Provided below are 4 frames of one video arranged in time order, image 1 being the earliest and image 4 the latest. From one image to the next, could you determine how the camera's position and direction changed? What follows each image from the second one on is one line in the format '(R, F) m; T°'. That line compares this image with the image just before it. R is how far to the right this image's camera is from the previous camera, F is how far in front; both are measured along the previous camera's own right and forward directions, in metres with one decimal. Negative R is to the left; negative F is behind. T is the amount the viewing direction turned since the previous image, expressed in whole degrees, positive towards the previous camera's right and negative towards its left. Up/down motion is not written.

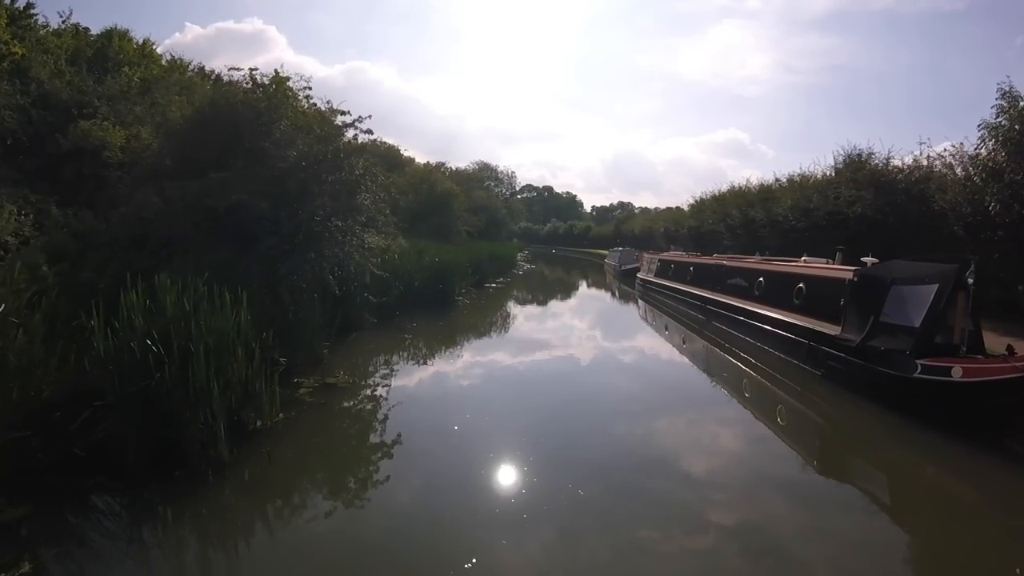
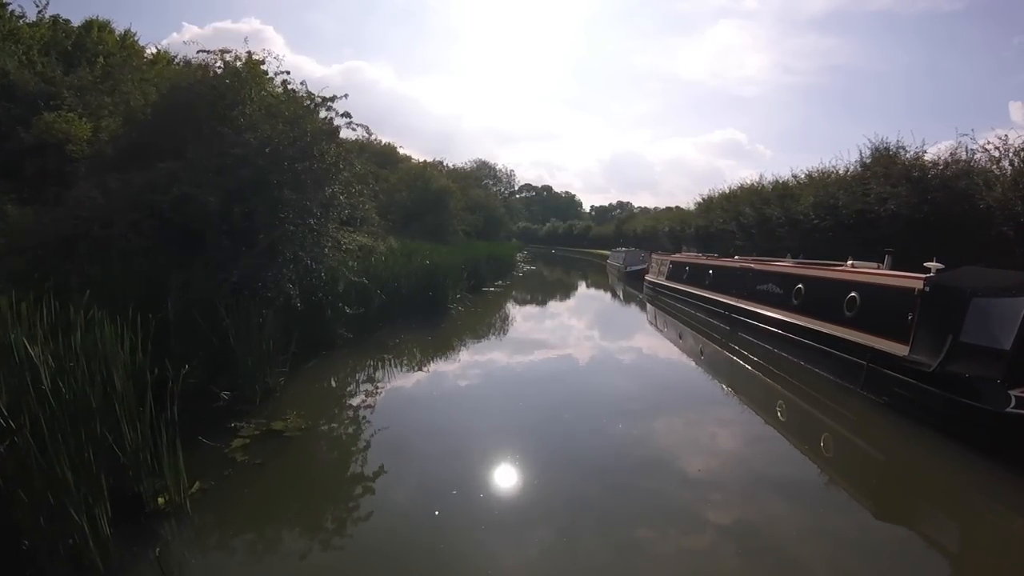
(0.0, +0.8) m; 0°
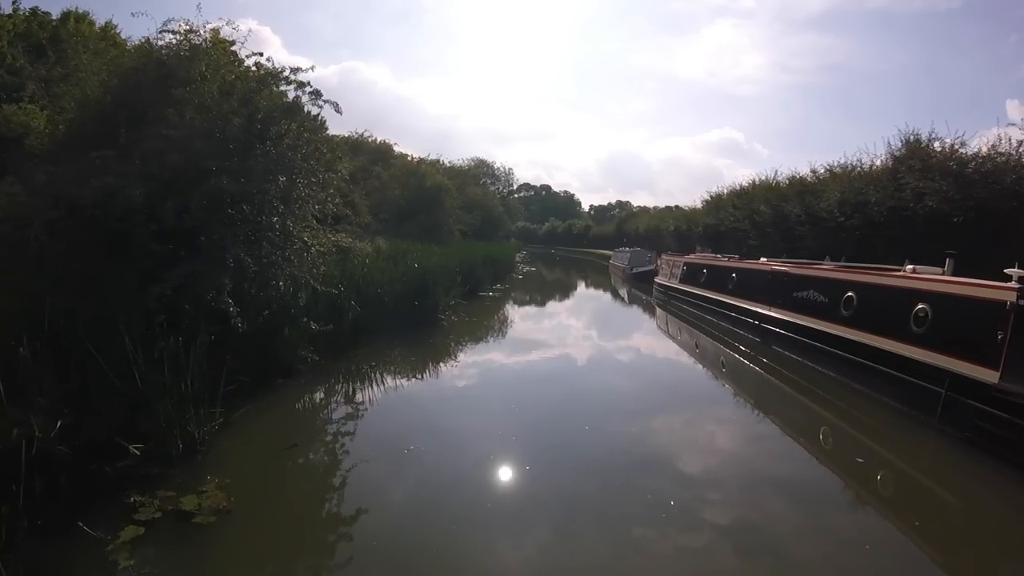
(0.0, +0.8) m; 0°
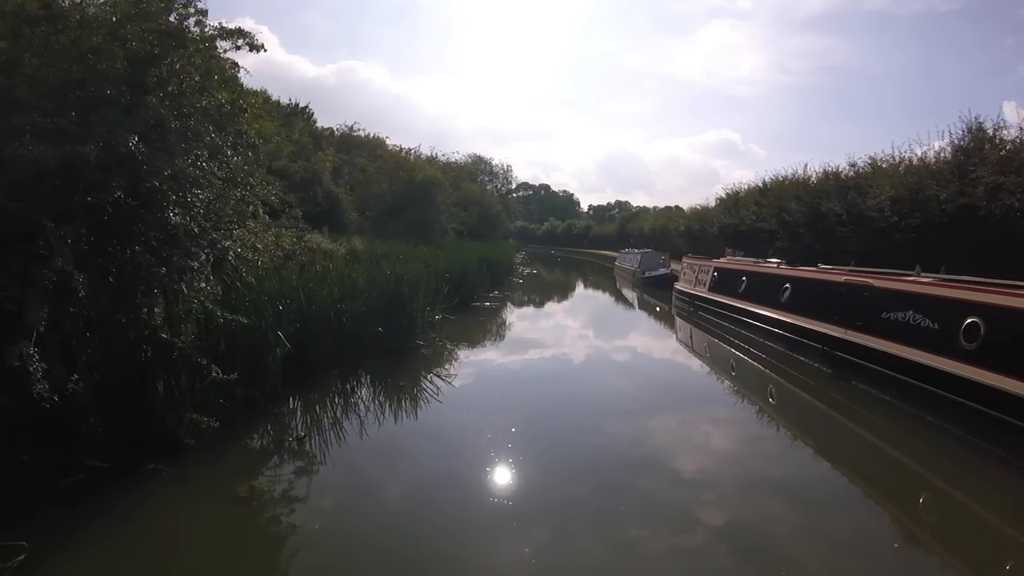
(-0.1, +1.3) m; 0°
